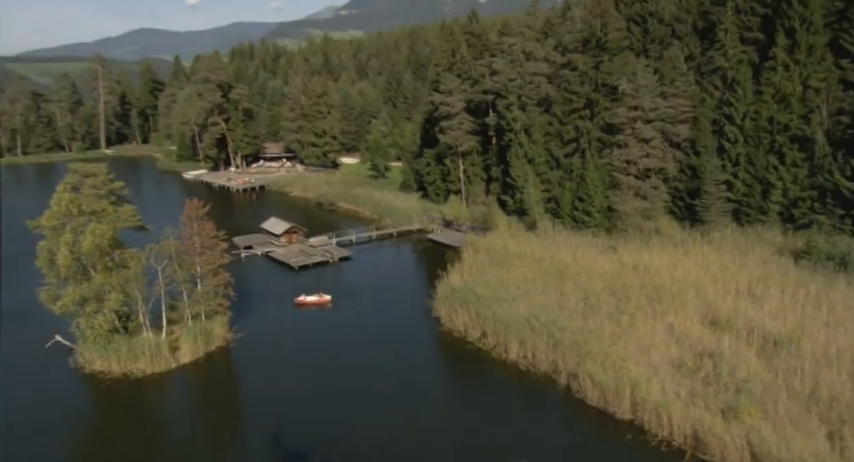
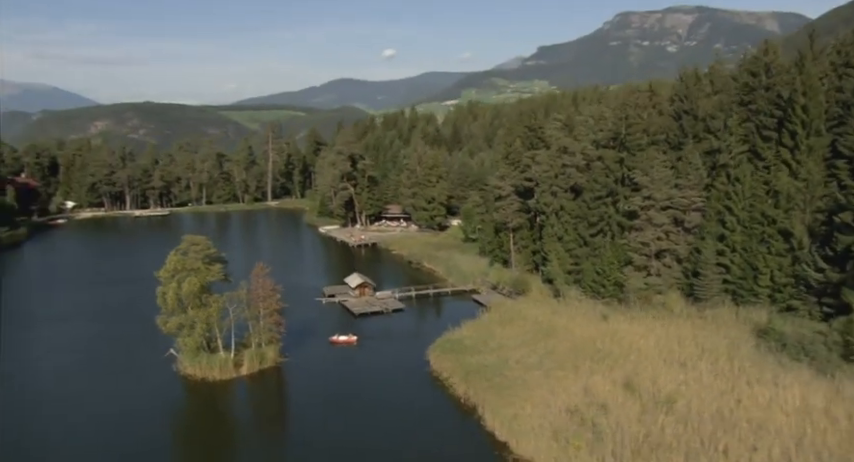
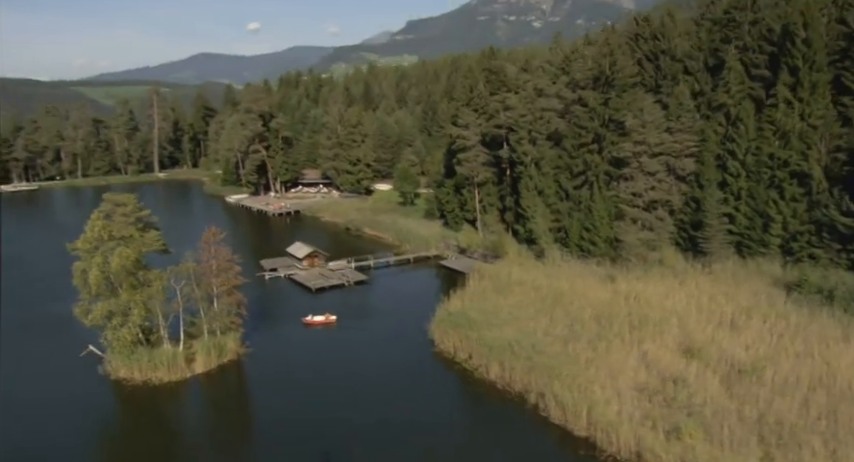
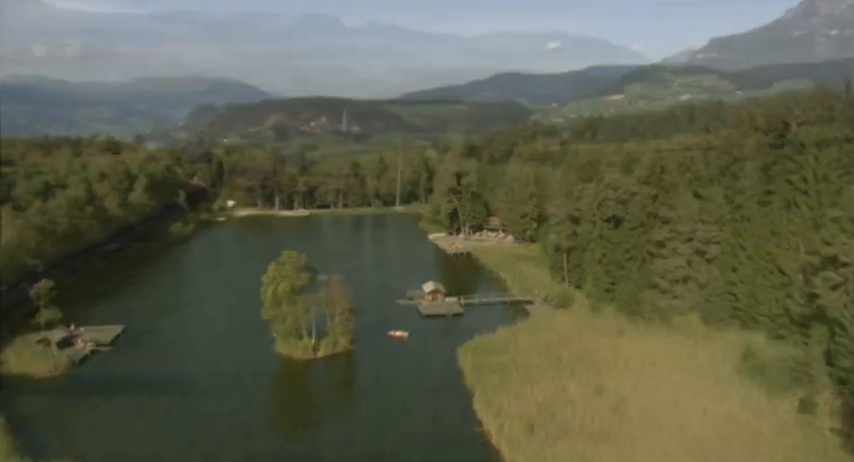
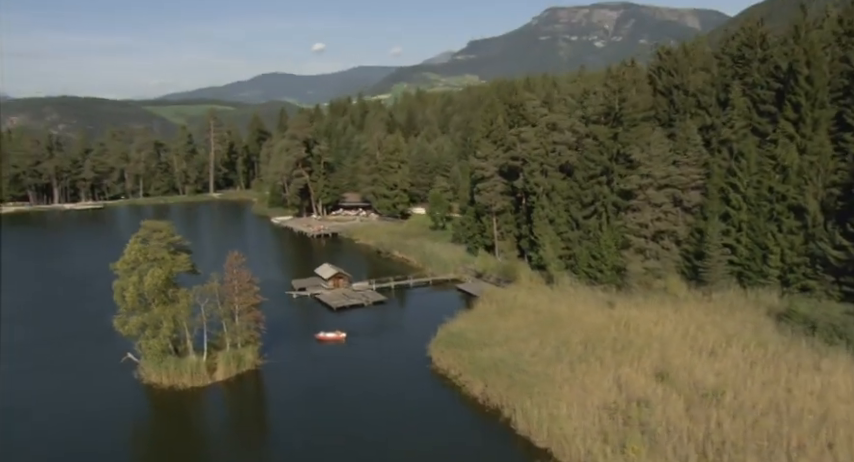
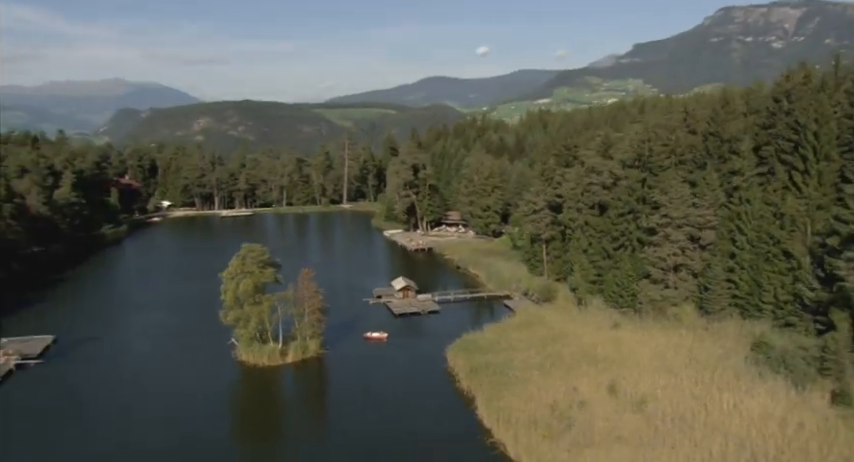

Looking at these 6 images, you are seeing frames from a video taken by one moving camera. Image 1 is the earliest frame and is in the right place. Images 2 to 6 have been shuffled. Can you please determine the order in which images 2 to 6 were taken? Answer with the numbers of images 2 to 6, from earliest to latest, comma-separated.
3, 5, 2, 6, 4
